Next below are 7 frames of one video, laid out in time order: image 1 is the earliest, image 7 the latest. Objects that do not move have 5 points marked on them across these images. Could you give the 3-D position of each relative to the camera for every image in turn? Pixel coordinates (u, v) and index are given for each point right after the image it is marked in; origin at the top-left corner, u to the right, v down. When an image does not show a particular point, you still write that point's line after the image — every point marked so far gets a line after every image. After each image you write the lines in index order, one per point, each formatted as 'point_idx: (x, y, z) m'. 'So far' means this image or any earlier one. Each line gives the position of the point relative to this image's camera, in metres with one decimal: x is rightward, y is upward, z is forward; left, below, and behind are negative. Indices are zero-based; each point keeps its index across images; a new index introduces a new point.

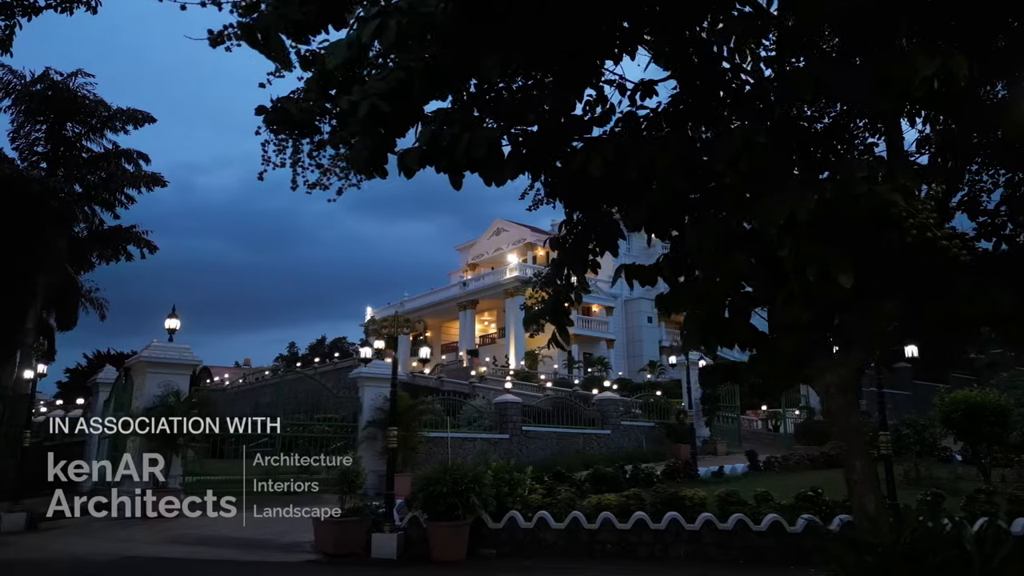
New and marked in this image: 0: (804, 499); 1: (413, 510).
0: (+3.9, -2.9, +9.5) m
1: (-1.3, -3.0, +9.5) m
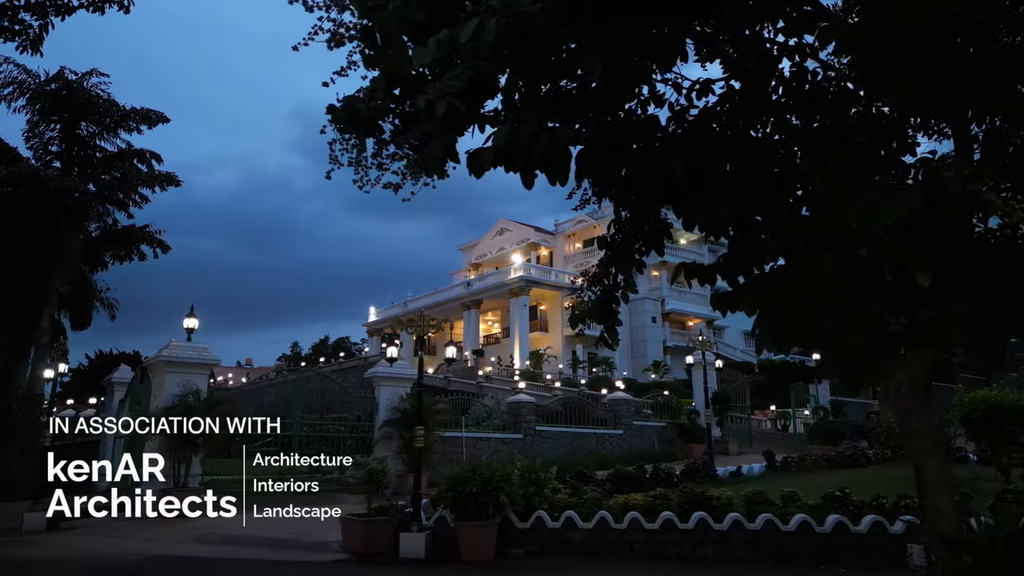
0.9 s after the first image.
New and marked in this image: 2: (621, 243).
0: (+4.3, -2.8, +9.5) m
1: (-1.0, -3.0, +9.5) m
2: (+0.8, +0.3, +5.3) m
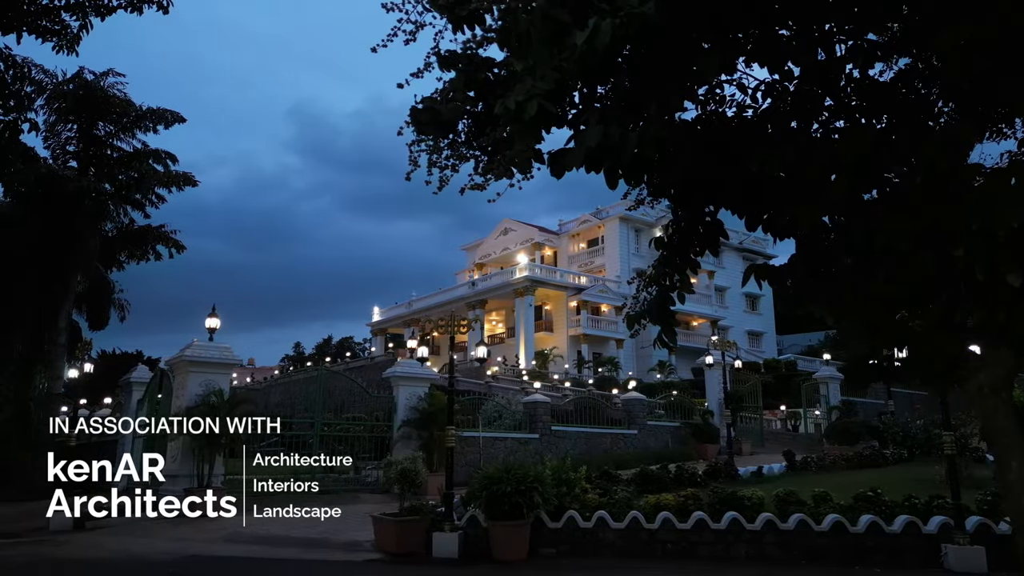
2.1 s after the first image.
0: (+4.7, -2.8, +9.5) m
1: (-0.5, -3.0, +9.5) m
2: (+1.3, +0.3, +5.3) m
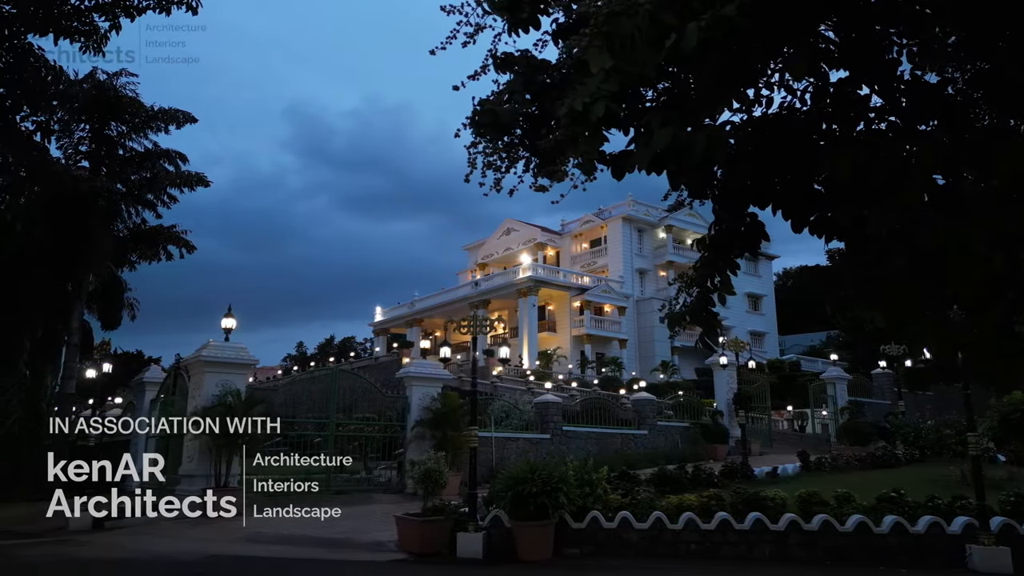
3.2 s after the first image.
0: (+5.0, -2.9, +9.5) m
1: (-0.2, -3.0, +9.5) m
2: (+1.6, +0.3, +5.3) m
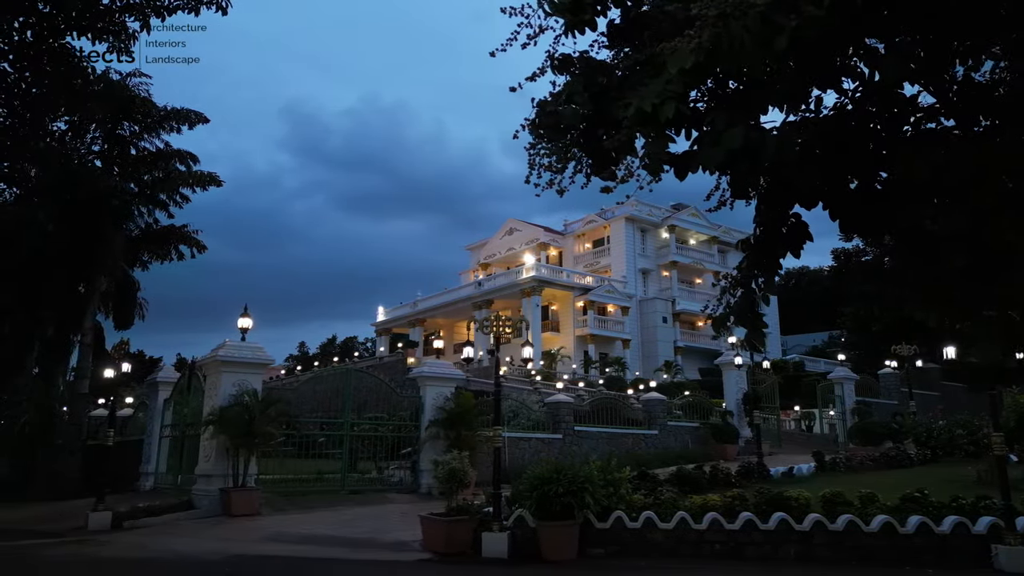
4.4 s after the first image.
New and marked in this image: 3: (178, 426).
0: (+5.4, -2.9, +9.5) m
1: (+0.1, -3.0, +9.5) m
2: (+1.9, +0.3, +5.3) m
3: (-7.6, -3.2, +16.0) m
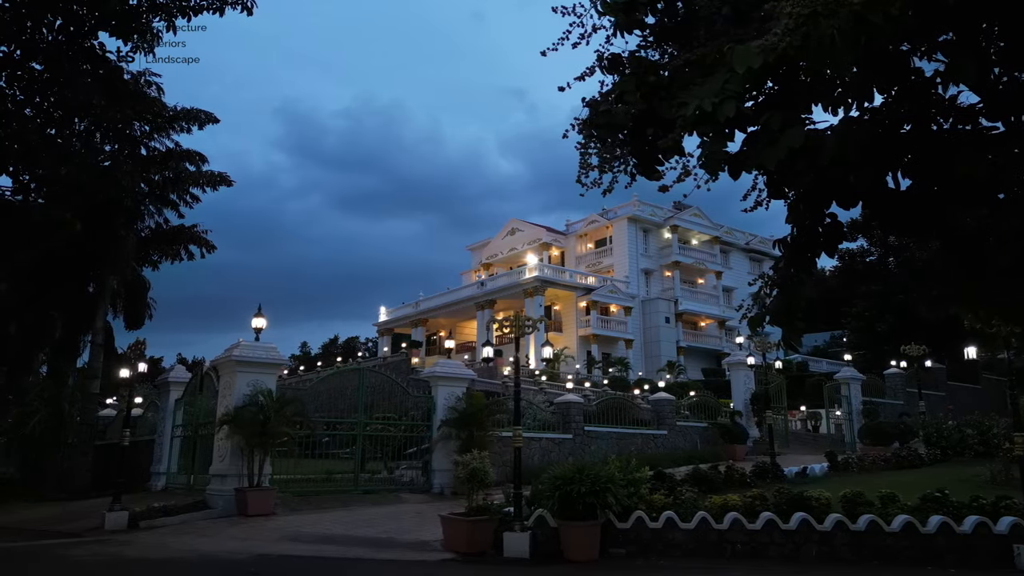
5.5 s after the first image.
0: (+5.6, -2.9, +9.5) m
1: (+0.4, -3.0, +9.5) m
2: (+2.2, +0.3, +5.3) m
3: (-7.3, -3.2, +16.0) m
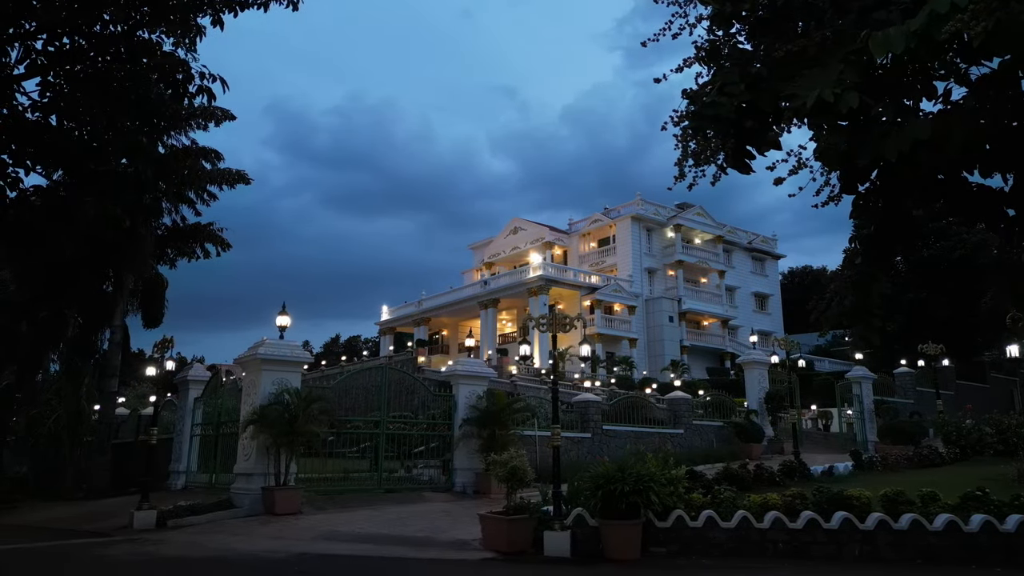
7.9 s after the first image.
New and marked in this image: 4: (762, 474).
0: (+6.2, -2.8, +9.4) m
1: (+0.9, -3.0, +9.5) m
2: (+2.7, +0.4, +5.2) m
3: (-6.8, -3.1, +15.9) m
4: (+4.4, -3.2, +12.1) m
